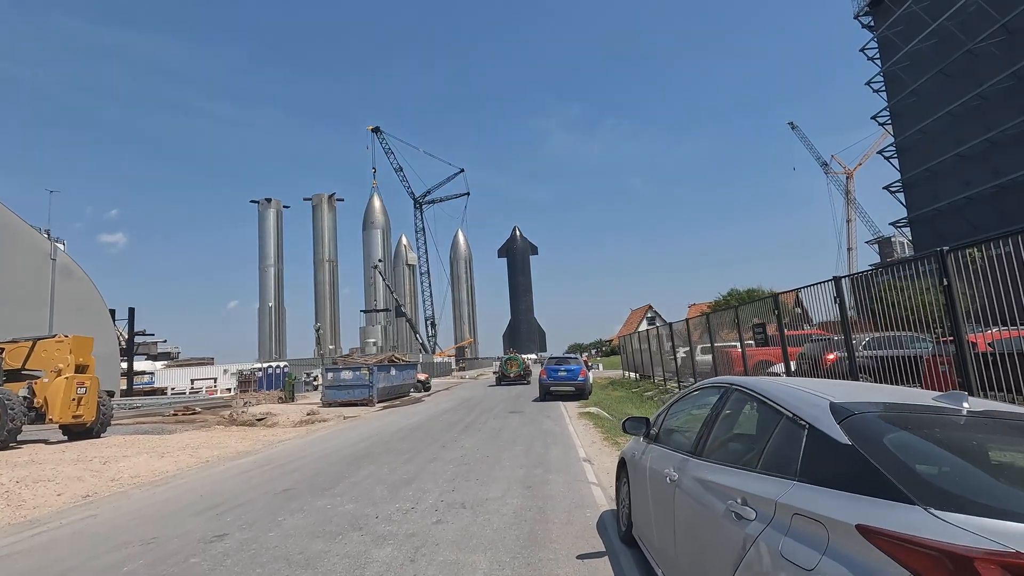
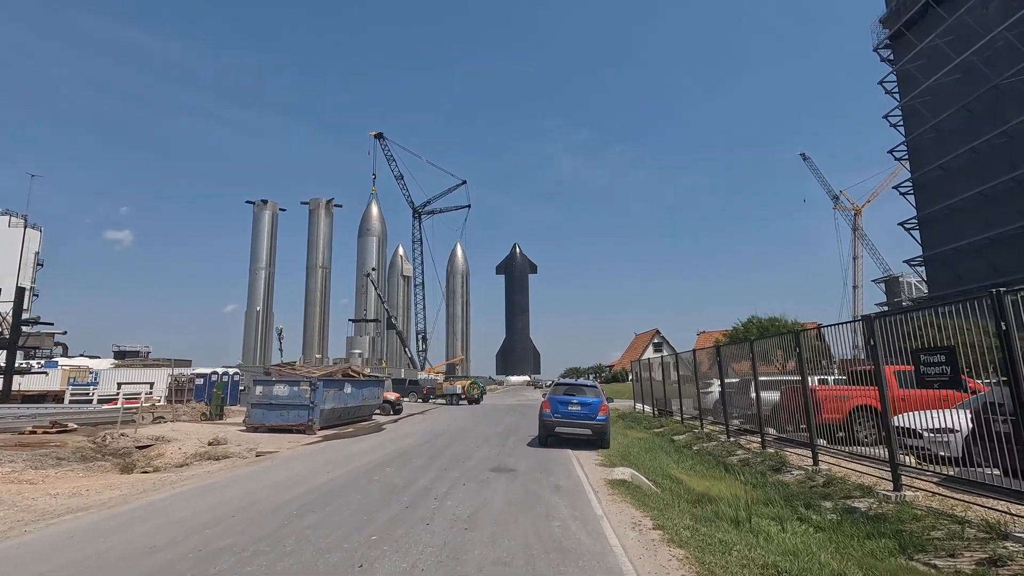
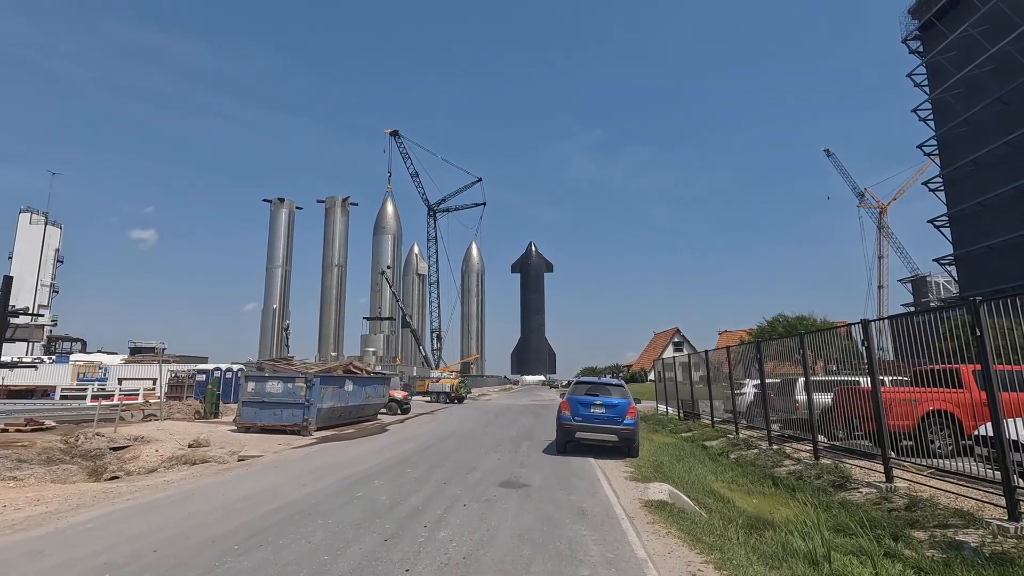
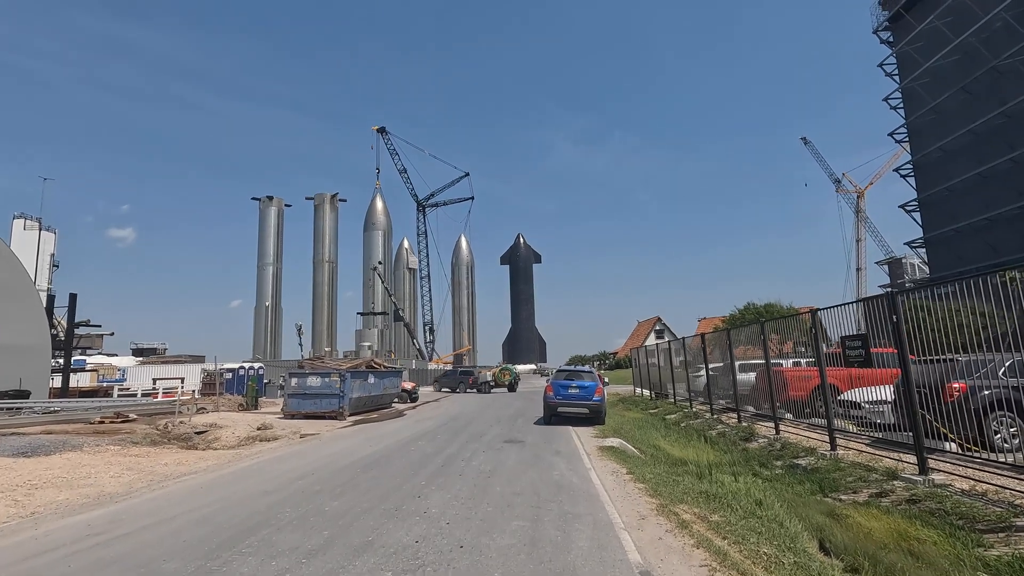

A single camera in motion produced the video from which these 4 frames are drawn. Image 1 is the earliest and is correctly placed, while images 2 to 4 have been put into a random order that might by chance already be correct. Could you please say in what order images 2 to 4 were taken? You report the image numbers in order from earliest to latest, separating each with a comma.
4, 2, 3
